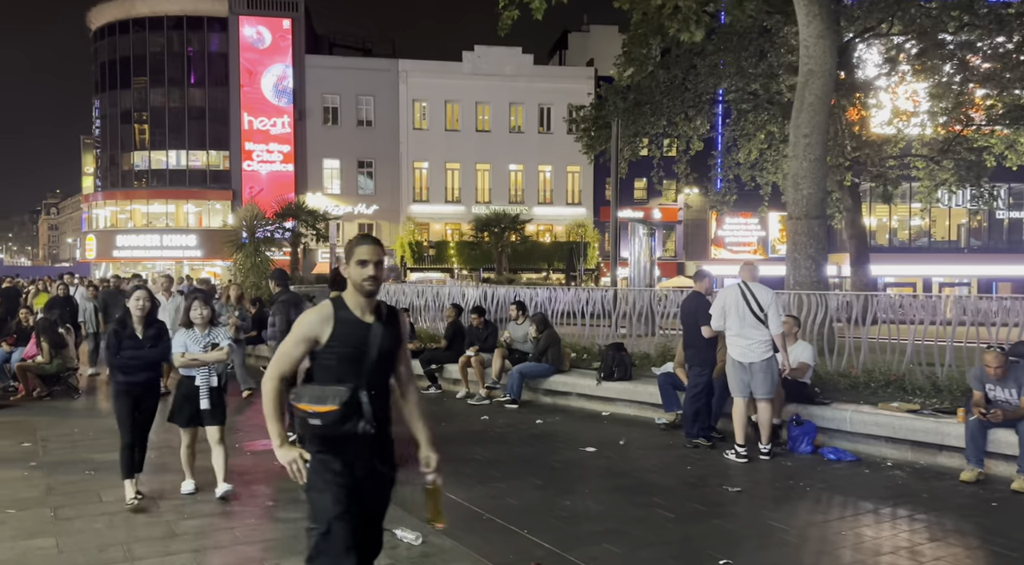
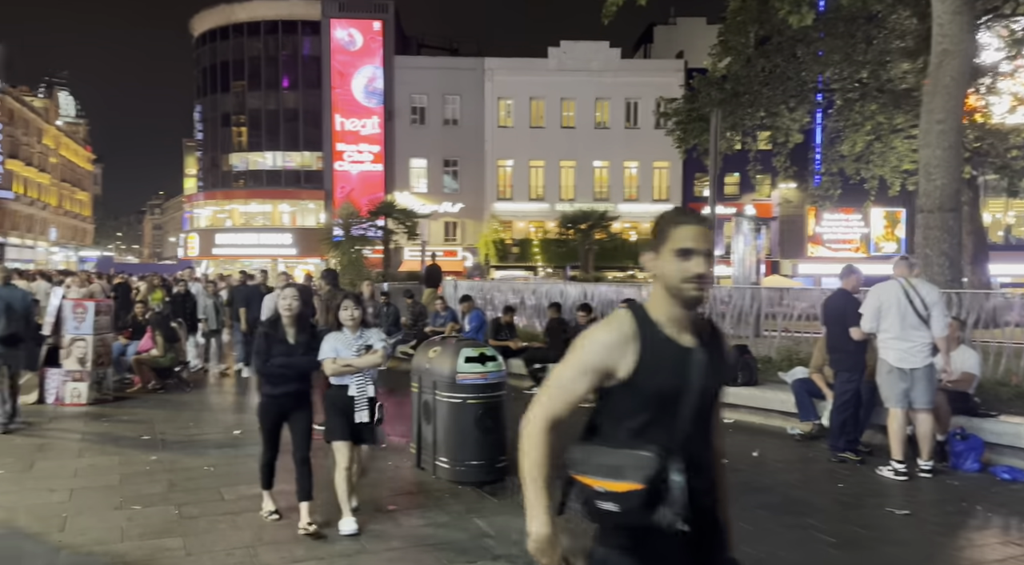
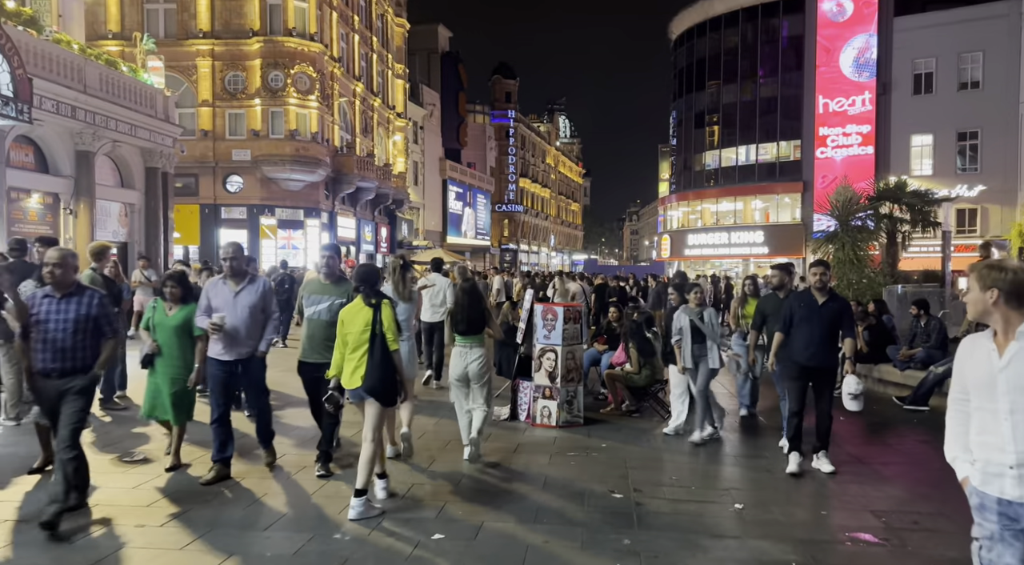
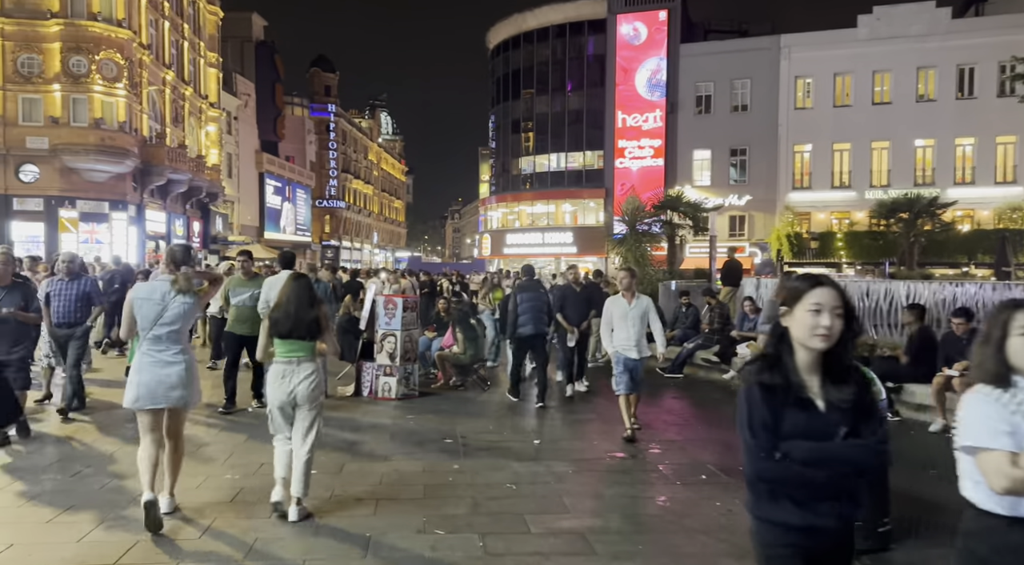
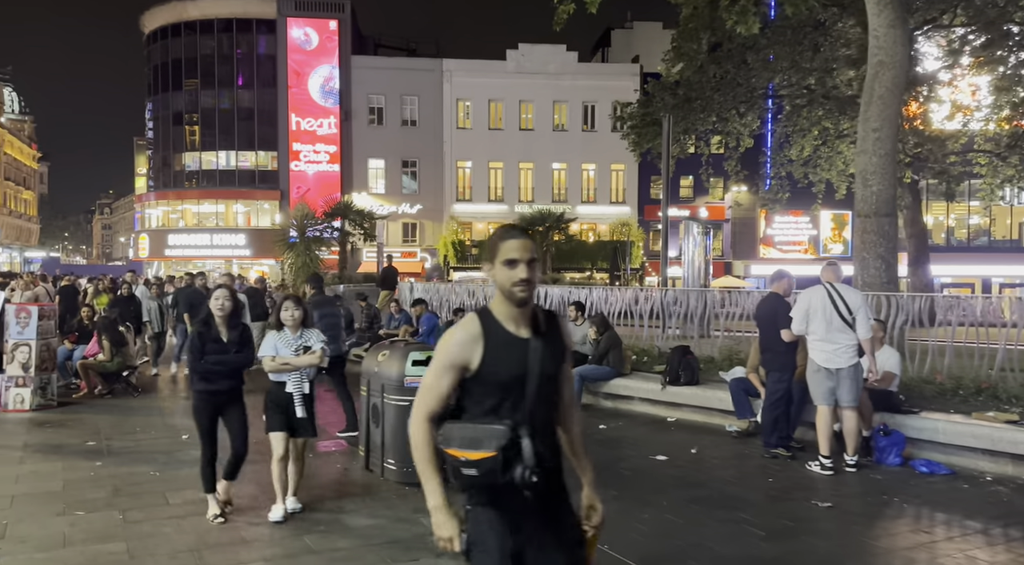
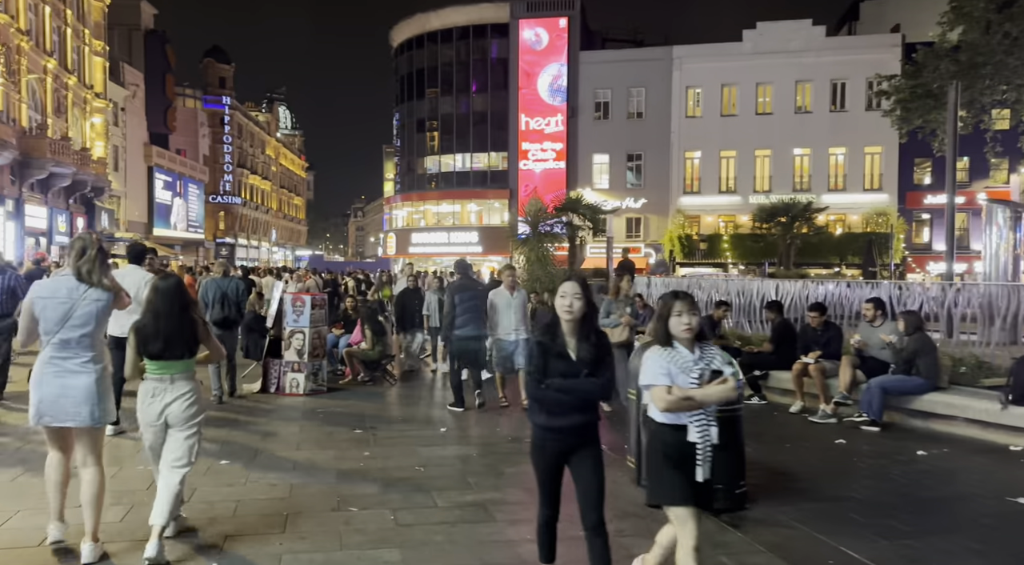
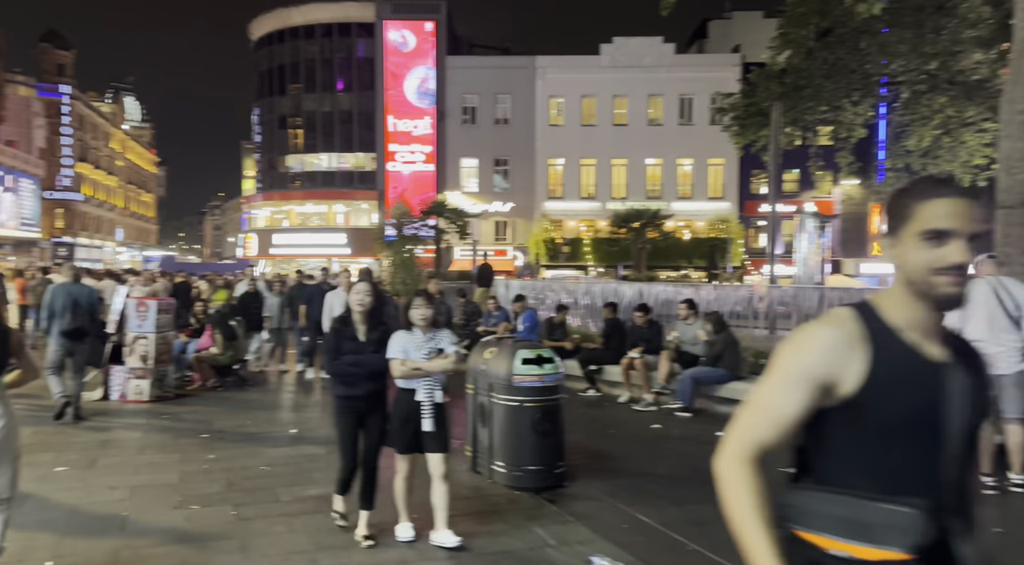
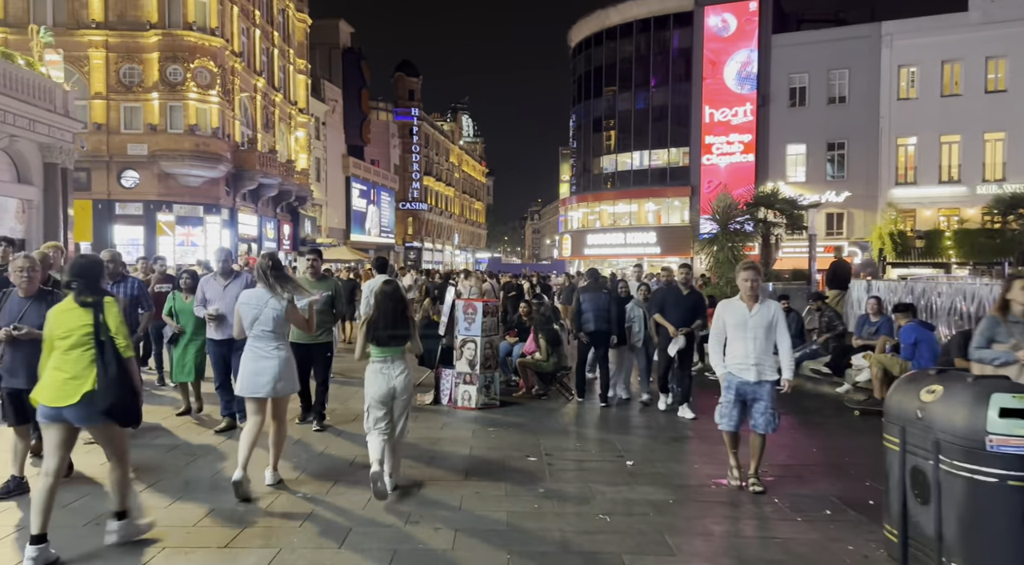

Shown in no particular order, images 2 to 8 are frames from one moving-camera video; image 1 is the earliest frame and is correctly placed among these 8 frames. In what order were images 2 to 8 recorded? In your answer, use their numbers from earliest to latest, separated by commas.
5, 2, 7, 6, 4, 8, 3
